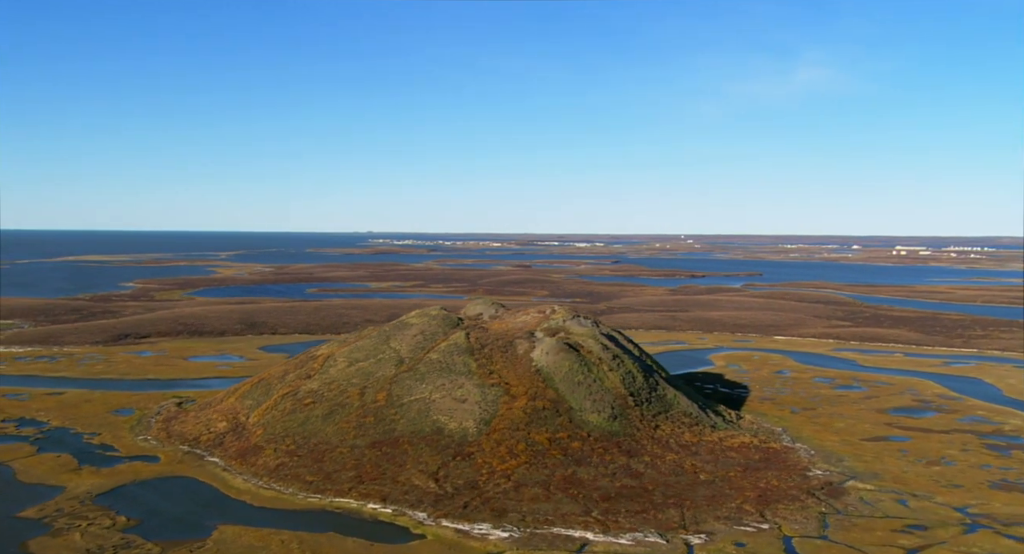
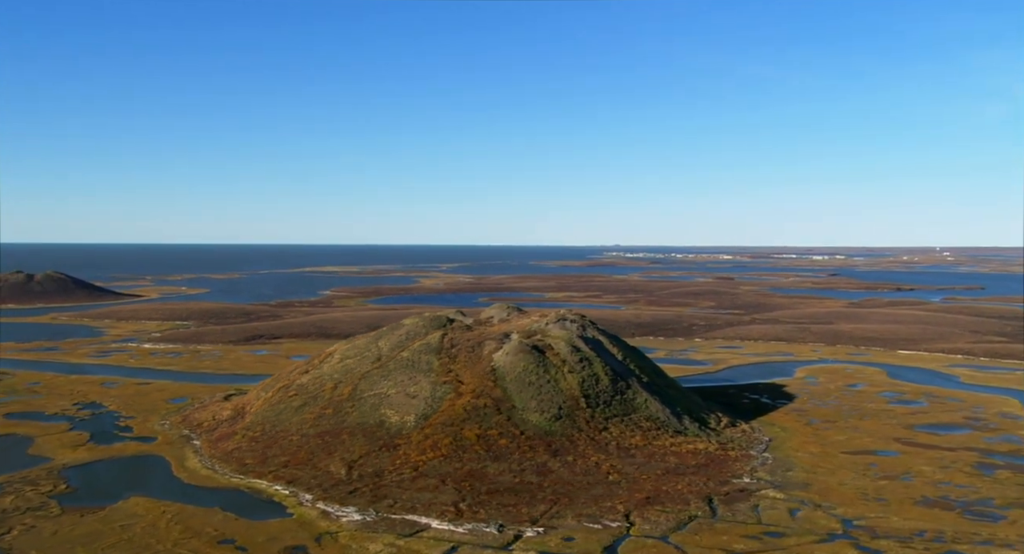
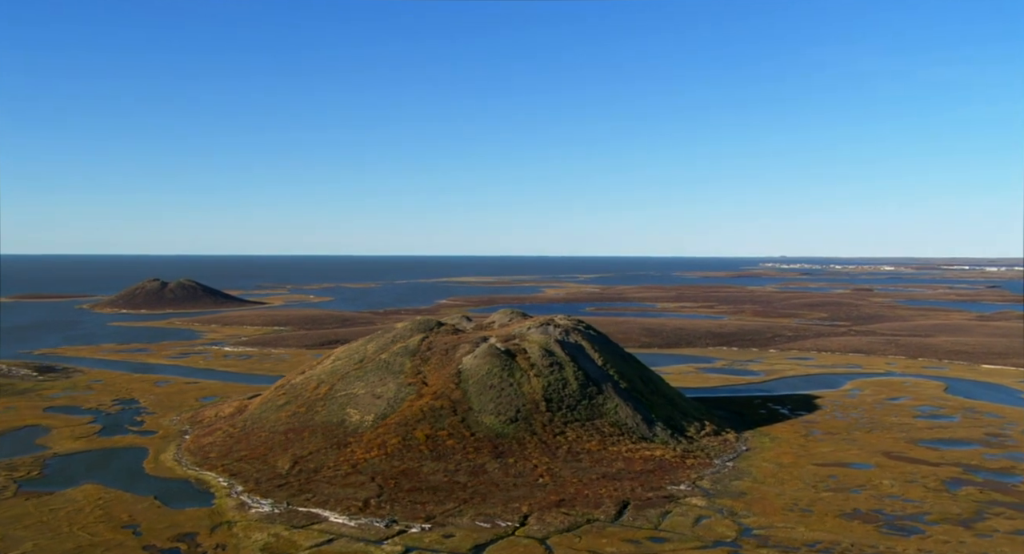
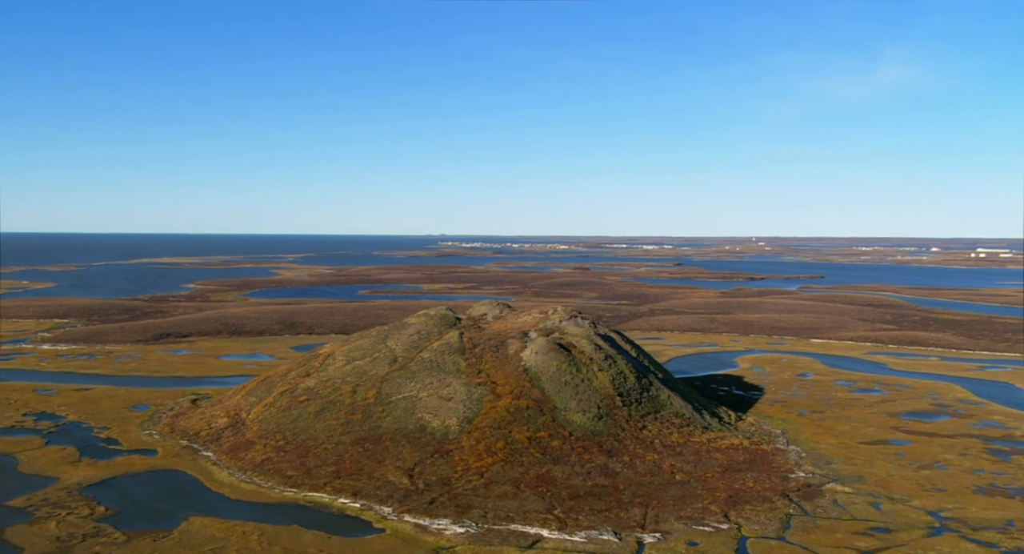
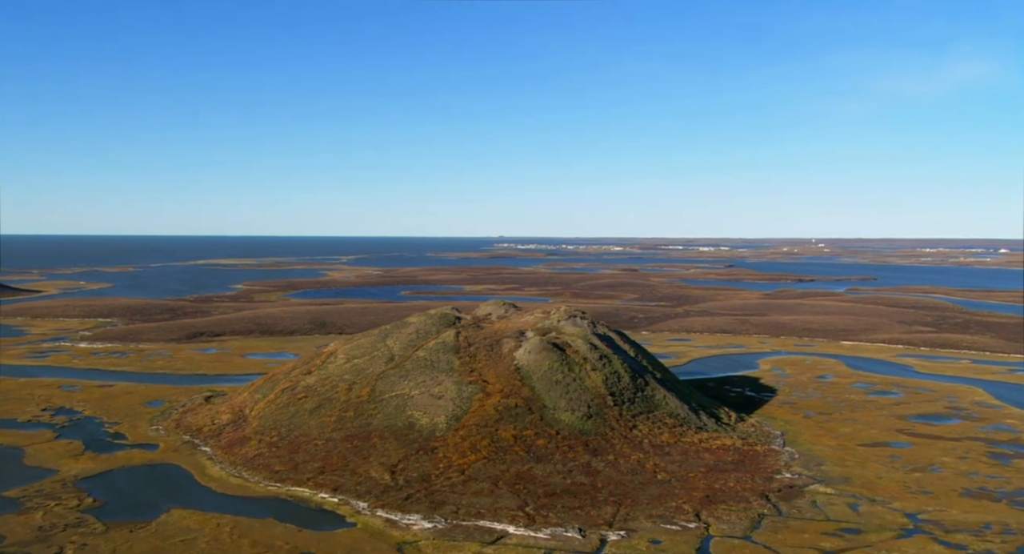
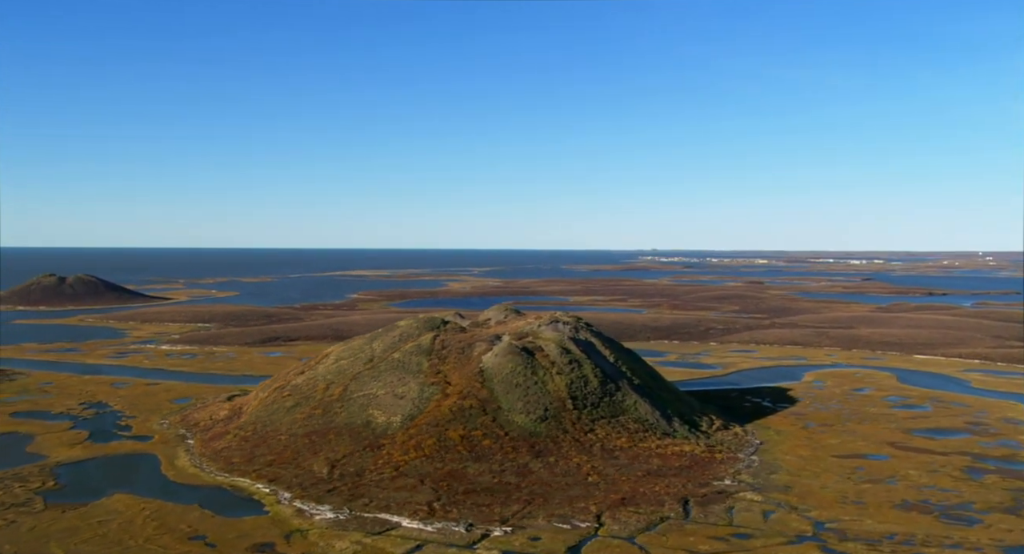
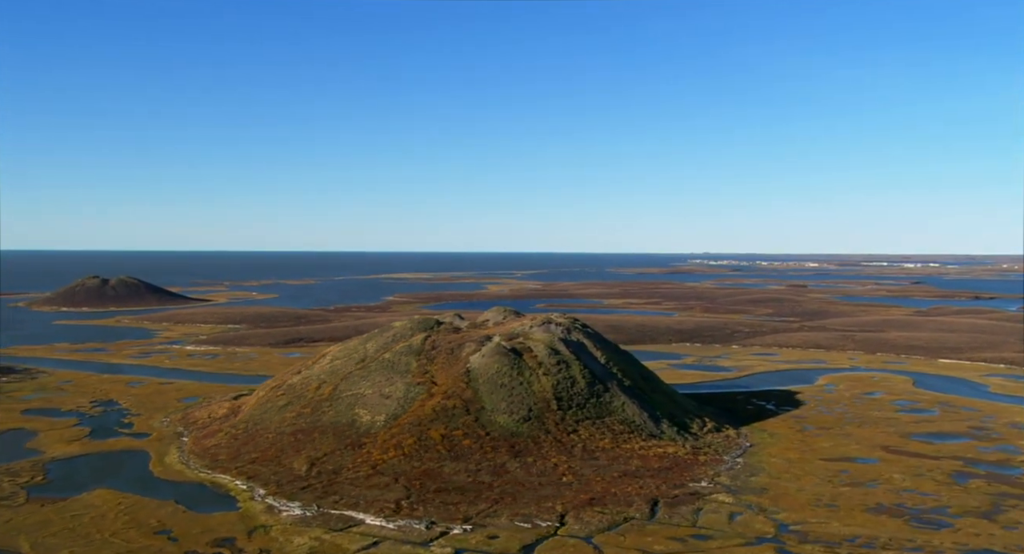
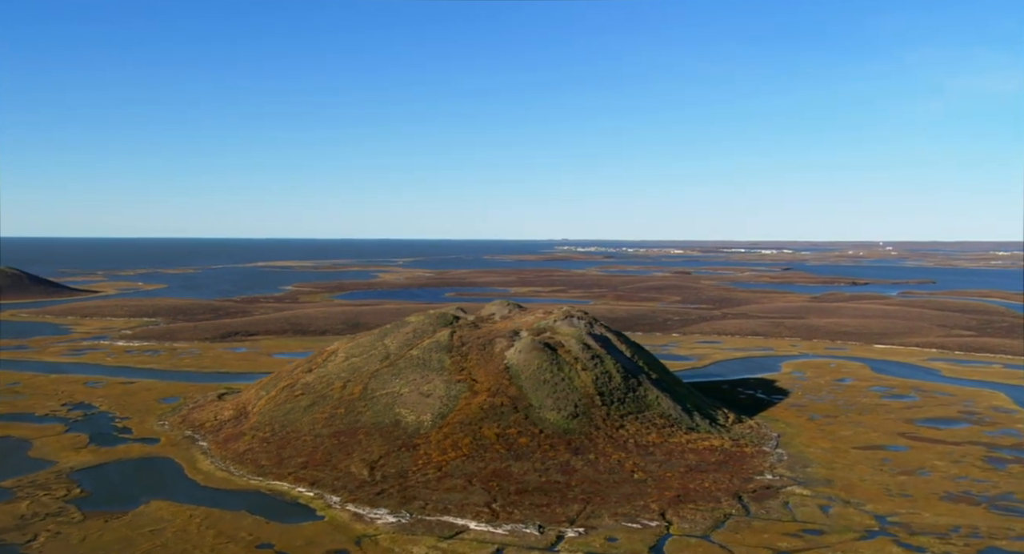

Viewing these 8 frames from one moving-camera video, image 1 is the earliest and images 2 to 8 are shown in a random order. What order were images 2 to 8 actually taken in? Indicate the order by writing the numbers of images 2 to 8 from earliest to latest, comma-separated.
4, 5, 8, 2, 6, 7, 3
